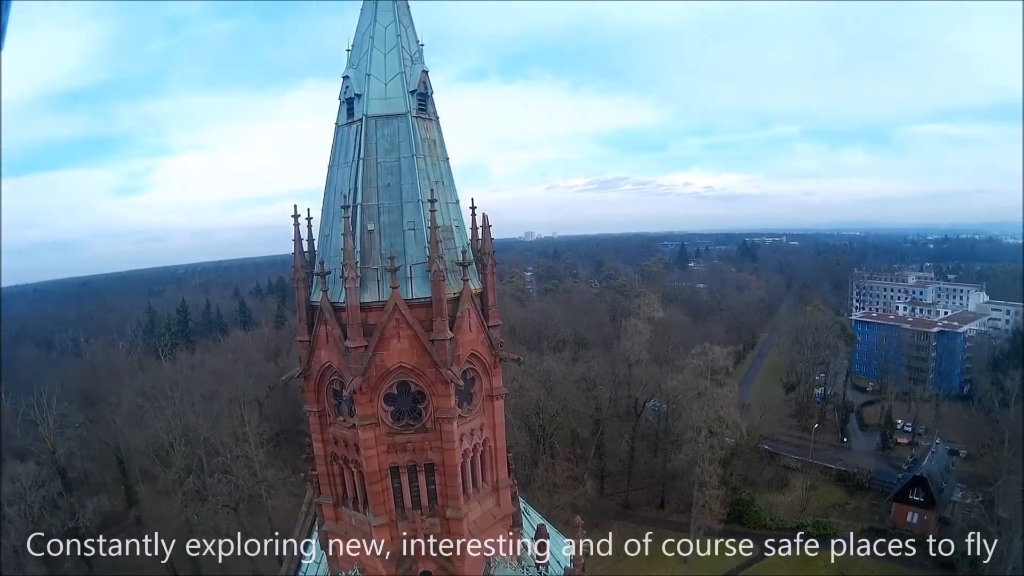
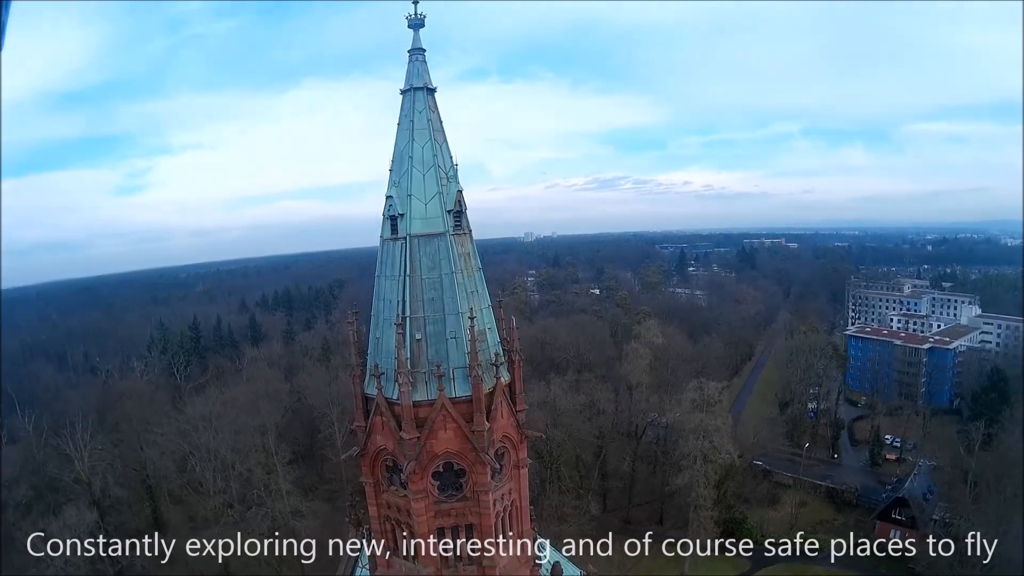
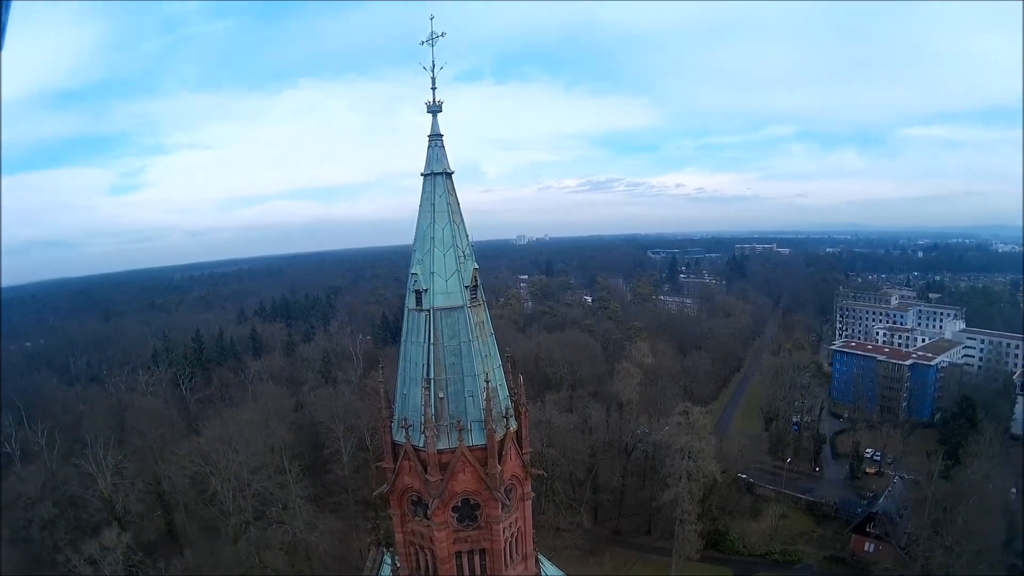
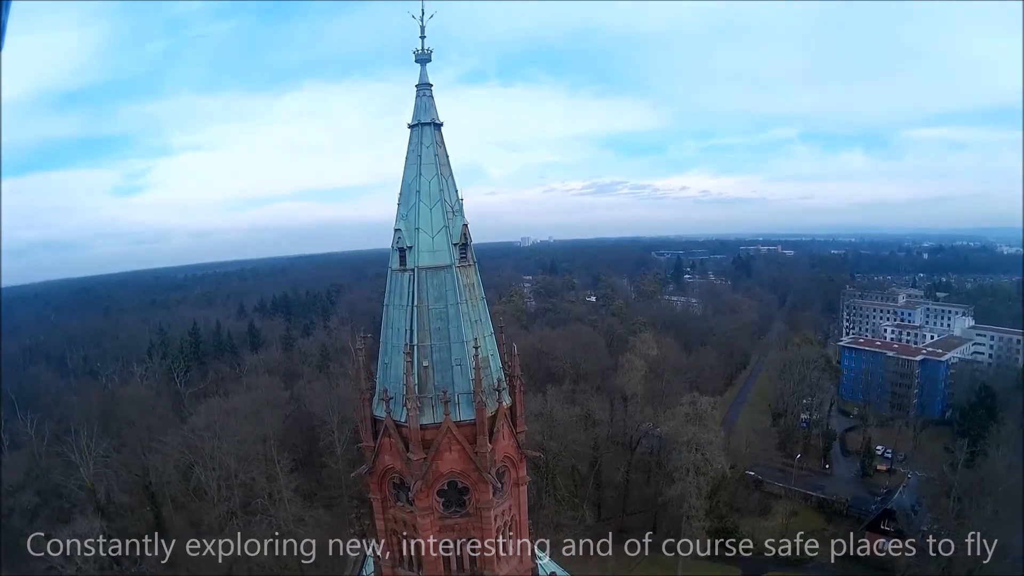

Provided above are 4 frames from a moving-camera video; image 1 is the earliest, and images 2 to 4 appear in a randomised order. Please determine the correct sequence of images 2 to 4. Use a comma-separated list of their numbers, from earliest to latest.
2, 4, 3
